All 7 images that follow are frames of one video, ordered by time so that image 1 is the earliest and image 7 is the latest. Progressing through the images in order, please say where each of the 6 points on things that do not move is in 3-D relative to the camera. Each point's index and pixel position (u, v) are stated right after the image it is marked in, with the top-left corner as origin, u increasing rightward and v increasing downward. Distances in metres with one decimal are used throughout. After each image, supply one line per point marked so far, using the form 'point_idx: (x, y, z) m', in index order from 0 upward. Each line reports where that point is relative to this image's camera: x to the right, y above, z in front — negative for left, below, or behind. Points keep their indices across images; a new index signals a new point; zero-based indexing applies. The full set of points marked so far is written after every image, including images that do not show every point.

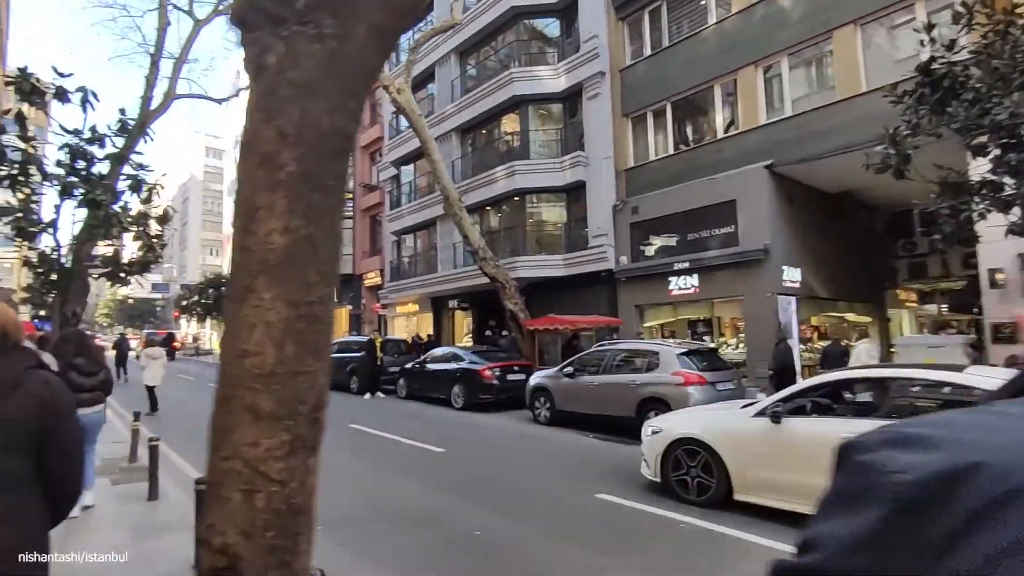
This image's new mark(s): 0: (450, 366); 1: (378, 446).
0: (-1.7, -2.2, +15.7) m
1: (-2.4, -2.9, +10.3) m
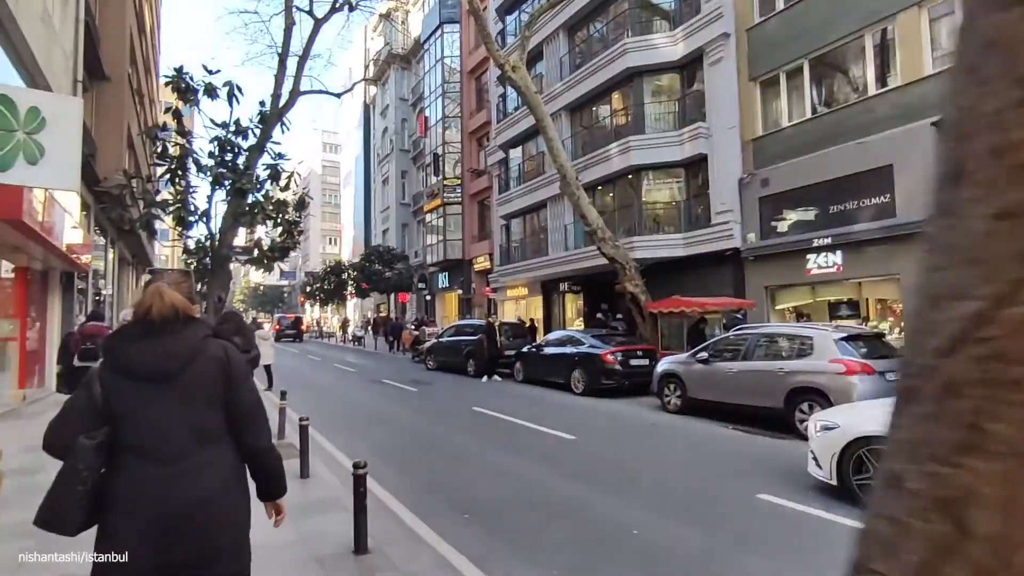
0: (+1.6, -1.7, +15.3) m
1: (-0.1, -2.6, +10.1) m
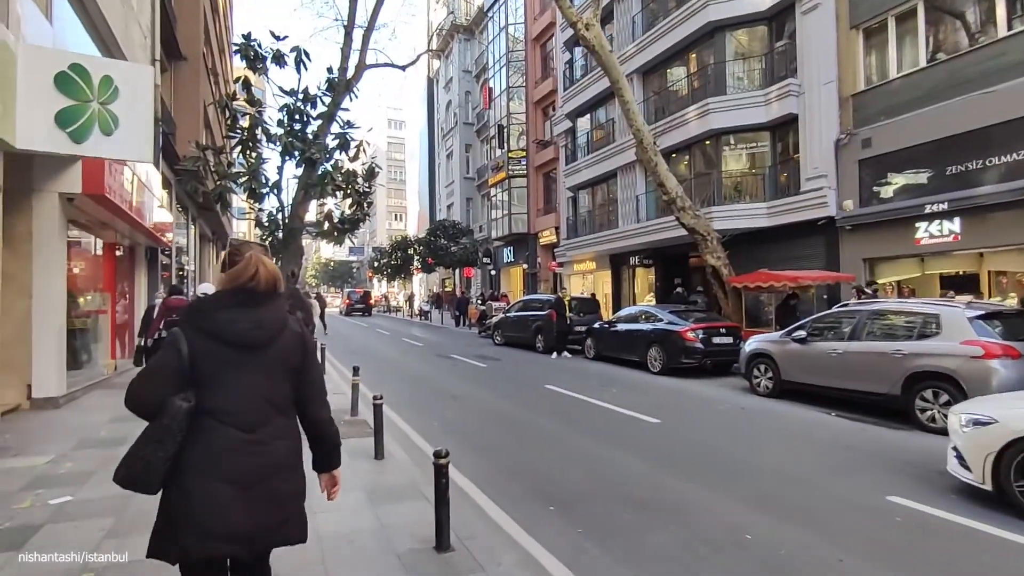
0: (+3.4, -1.0, +14.5) m
1: (+1.2, -2.1, +9.5) m
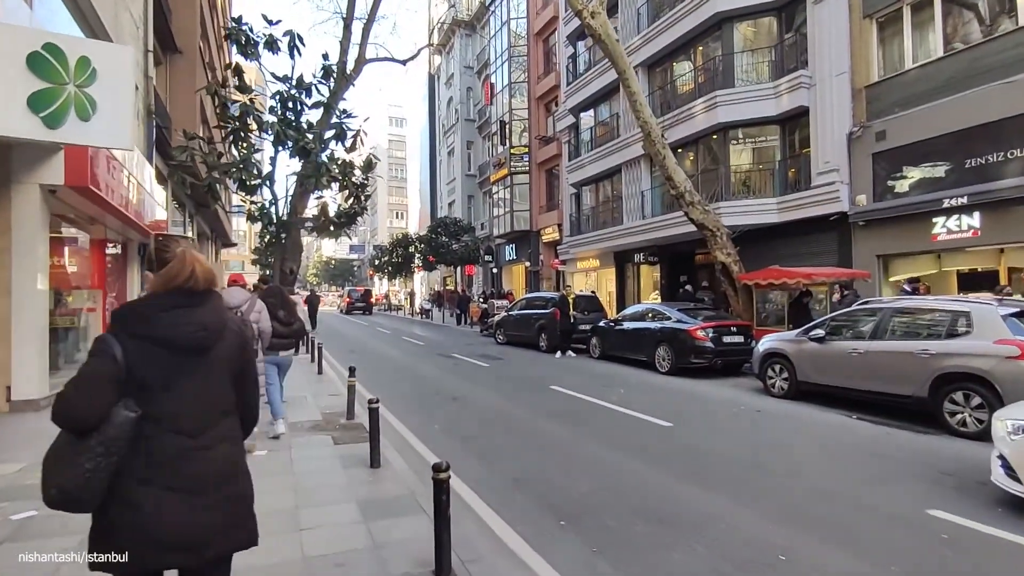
0: (+3.5, -0.9, +14.0) m
1: (+1.3, -2.1, +9.1) m
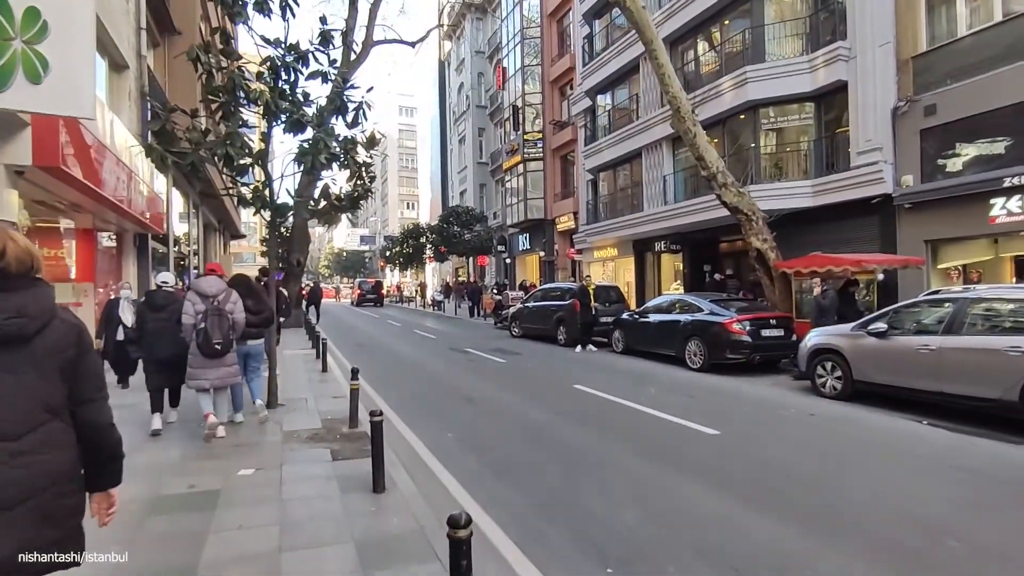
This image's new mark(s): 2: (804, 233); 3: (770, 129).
0: (+3.9, -0.7, +13.0) m
1: (+1.6, -1.9, +8.1) m
2: (+9.1, +1.7, +17.6) m
3: (+8.2, +5.1, +17.9) m
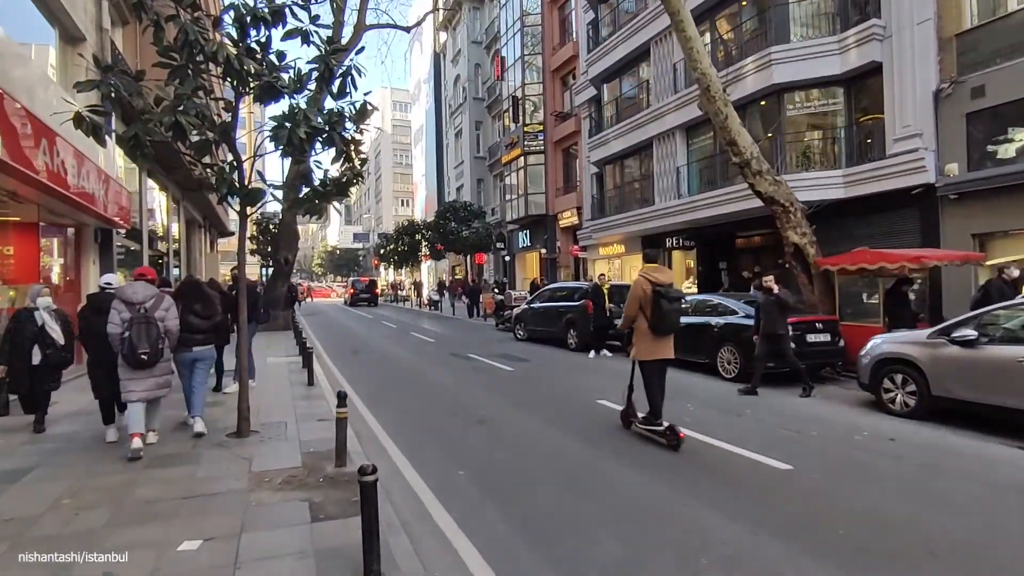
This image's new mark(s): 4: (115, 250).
0: (+4.1, -0.7, +11.6) m
1: (+1.9, -1.9, +6.7) m
2: (+9.3, +1.7, +16.3) m
3: (+8.4, +5.1, +16.6) m
4: (-9.8, +0.9, +14.0) m
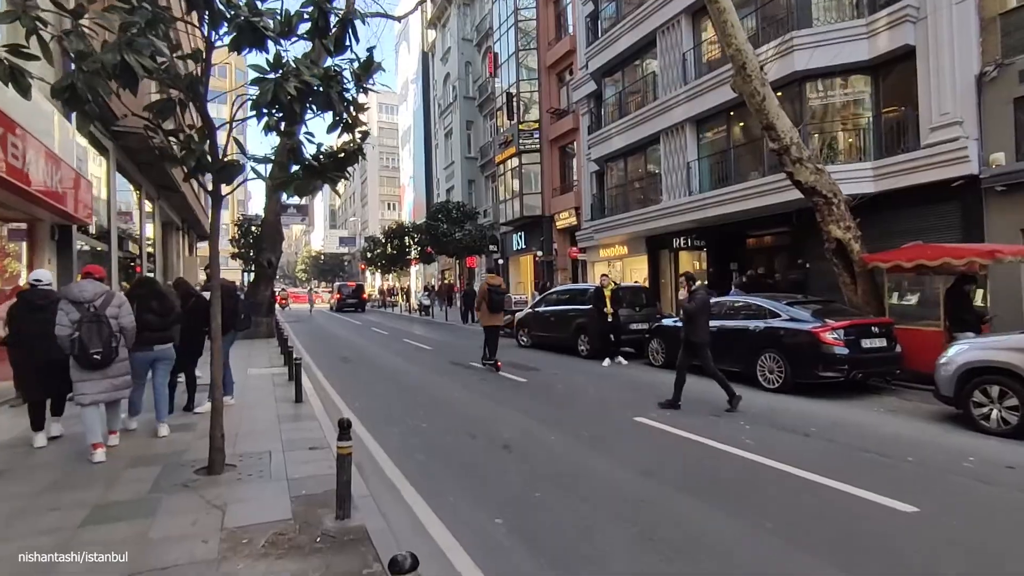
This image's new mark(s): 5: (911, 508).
0: (+4.4, -0.7, +10.4) m
1: (+2.3, -1.9, +5.5) m
2: (+9.4, +1.7, +15.2) m
3: (+8.5, +5.1, +15.6) m
4: (-9.6, +0.8, +12.5) m
5: (+3.4, -1.9, +4.9) m
